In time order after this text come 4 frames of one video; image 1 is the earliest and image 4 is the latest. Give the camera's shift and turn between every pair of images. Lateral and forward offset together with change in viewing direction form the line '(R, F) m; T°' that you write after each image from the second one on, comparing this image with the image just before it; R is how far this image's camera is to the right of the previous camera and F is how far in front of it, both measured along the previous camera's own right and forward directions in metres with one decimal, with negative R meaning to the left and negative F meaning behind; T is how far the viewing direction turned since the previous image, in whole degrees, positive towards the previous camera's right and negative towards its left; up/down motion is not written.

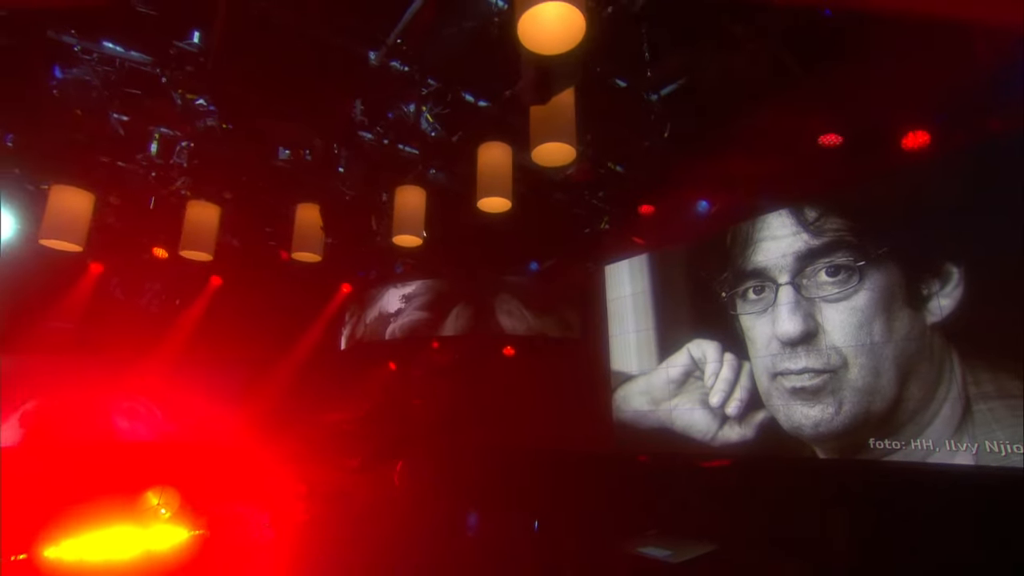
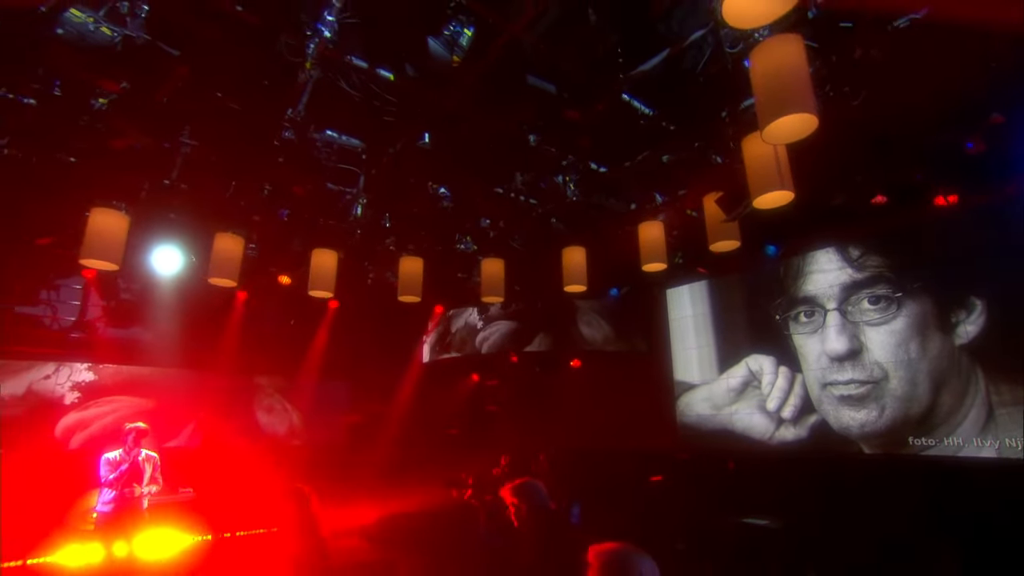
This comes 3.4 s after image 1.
(-1.2, -1.0) m; 0°
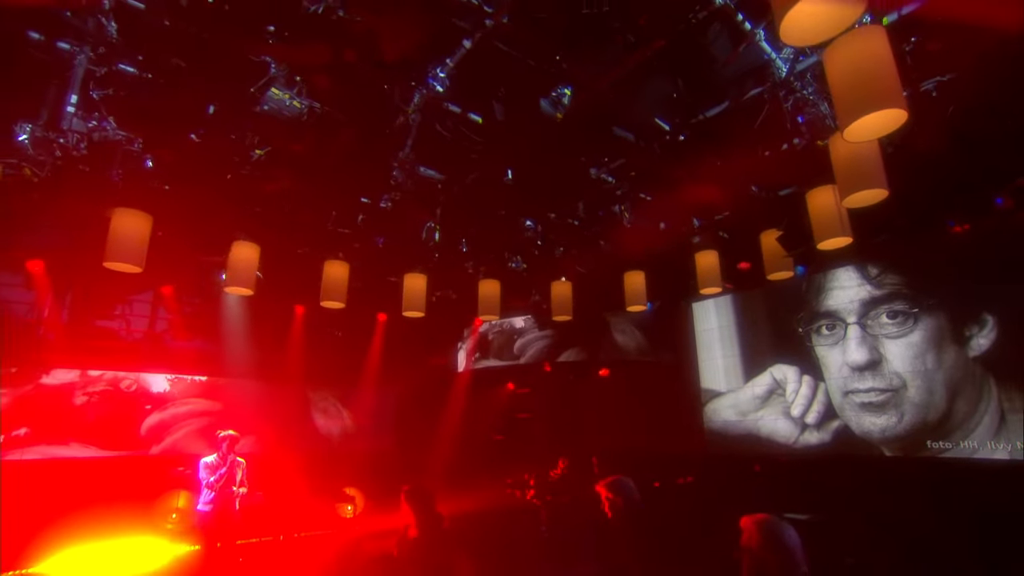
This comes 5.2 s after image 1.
(-0.7, -0.5) m; +1°
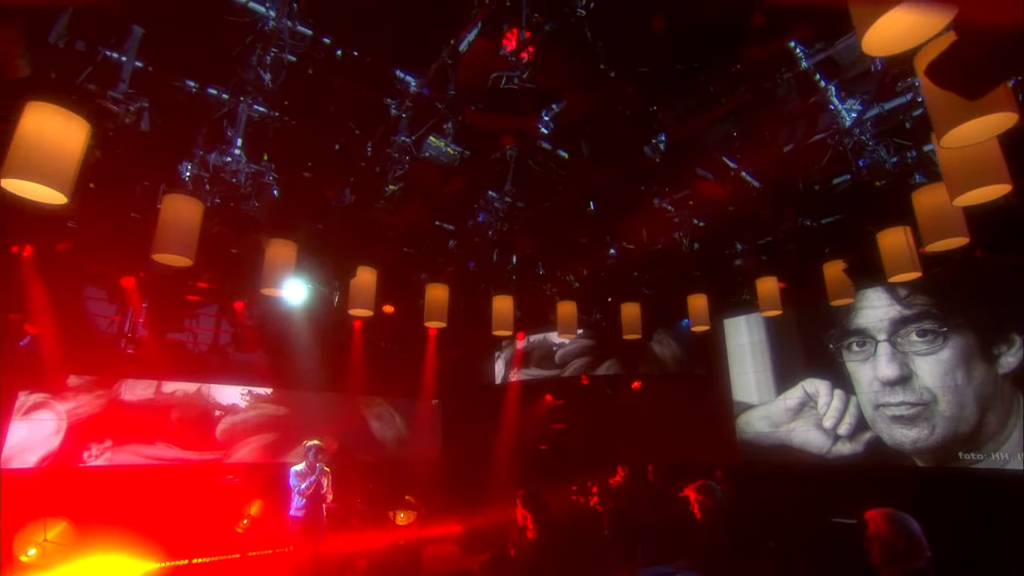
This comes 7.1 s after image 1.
(-0.8, -0.4) m; +1°
